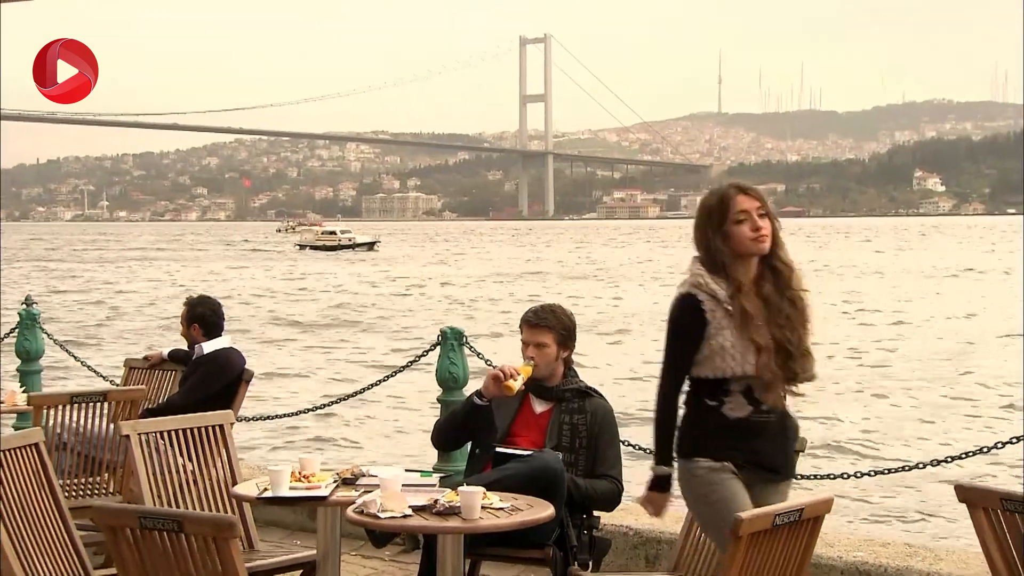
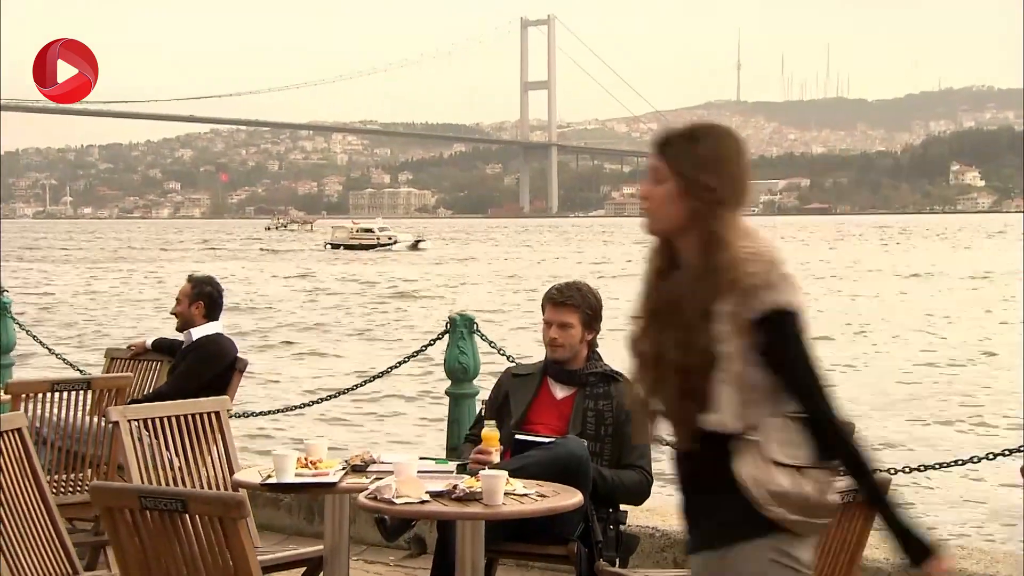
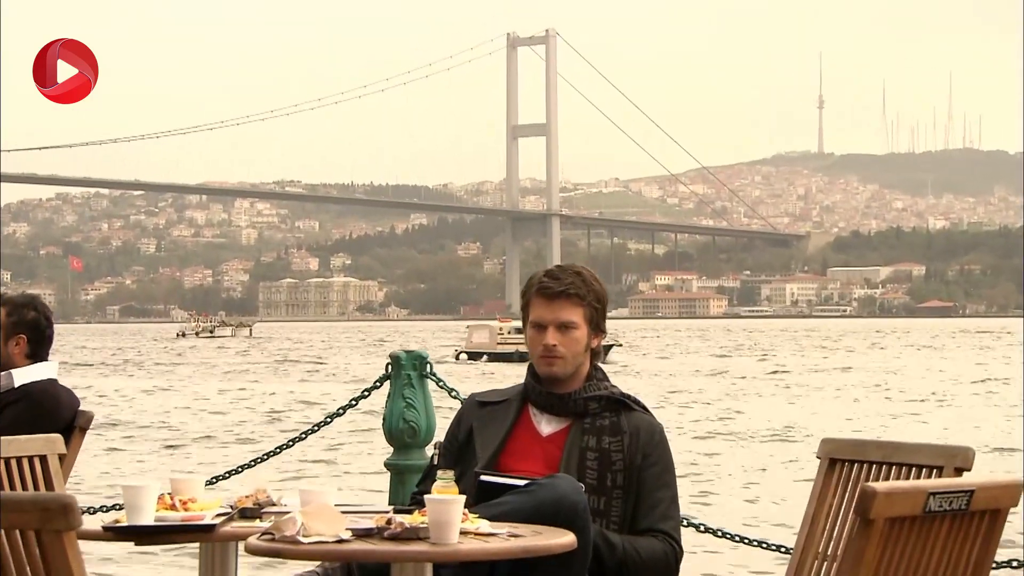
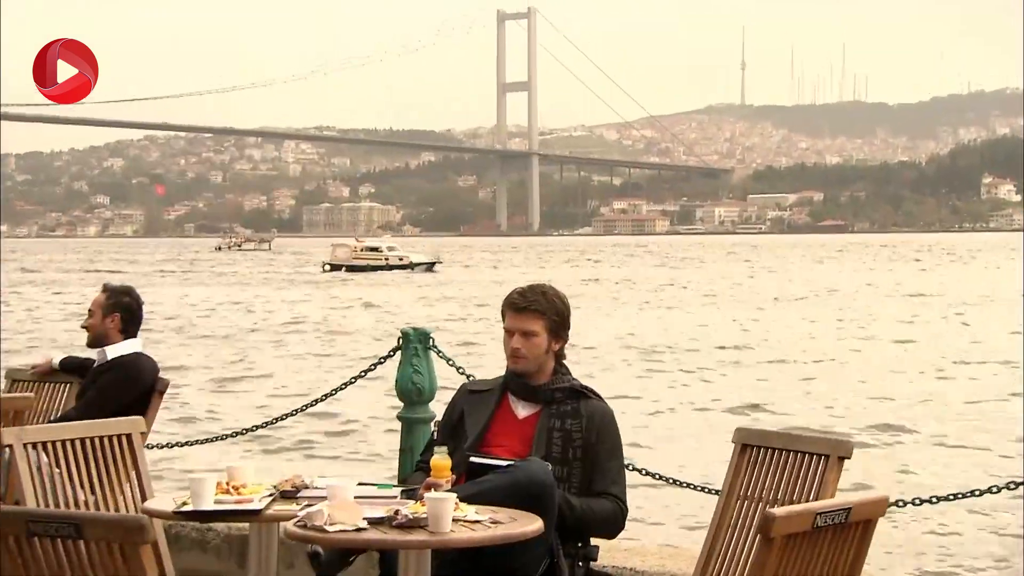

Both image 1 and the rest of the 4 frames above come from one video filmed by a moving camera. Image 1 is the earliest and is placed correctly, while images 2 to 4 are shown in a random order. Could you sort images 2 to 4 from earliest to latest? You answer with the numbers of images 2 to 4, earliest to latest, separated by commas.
2, 4, 3
